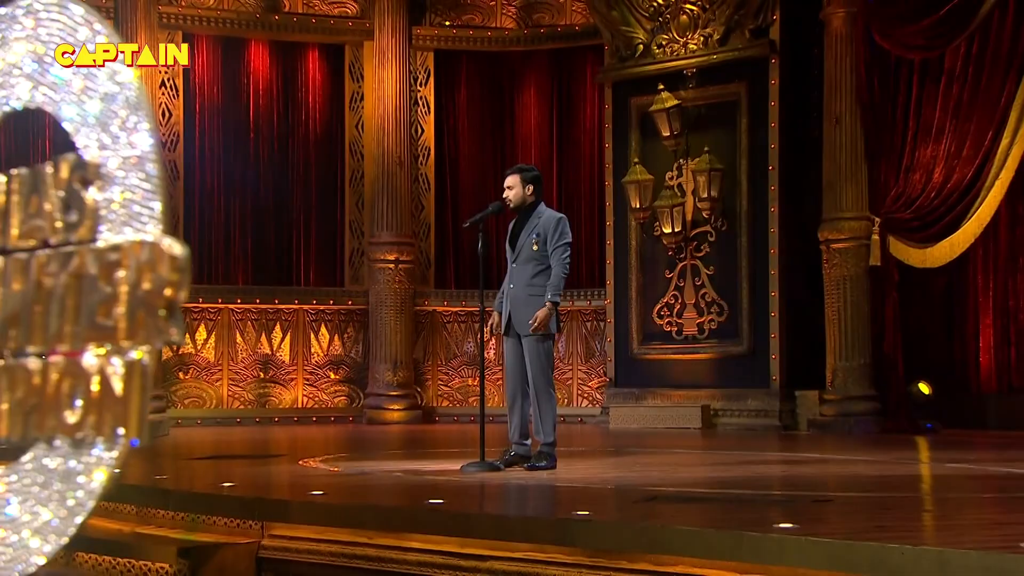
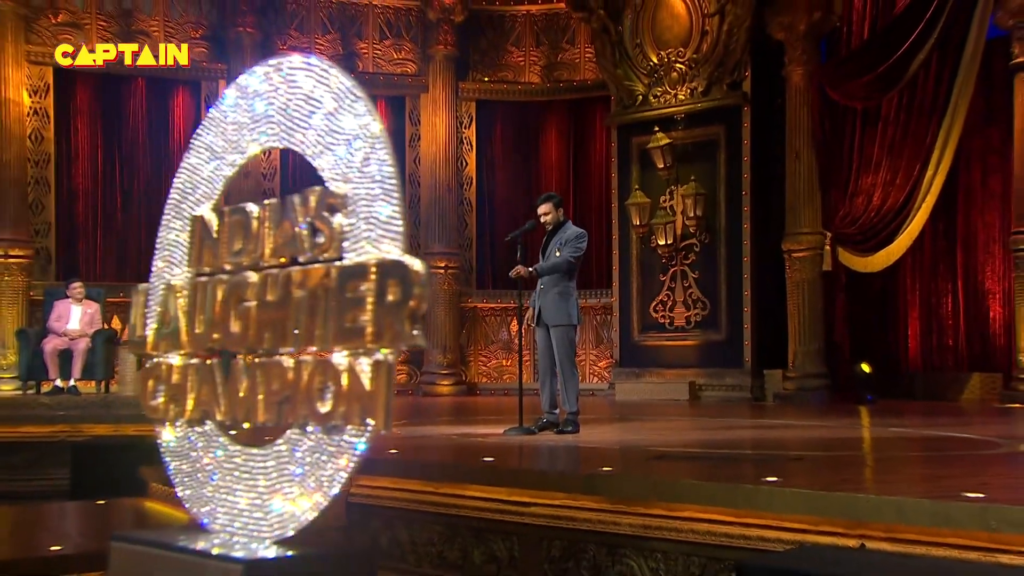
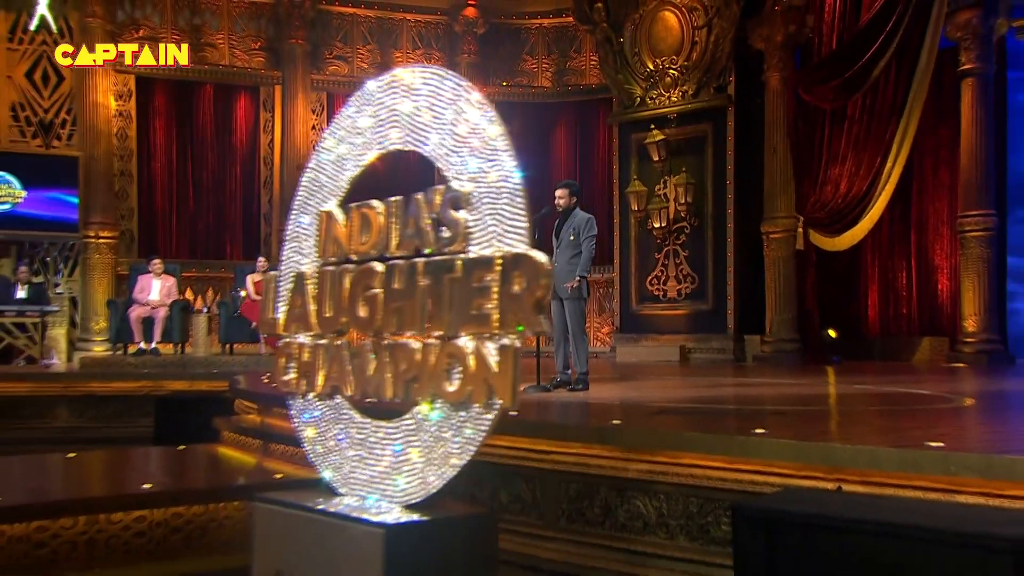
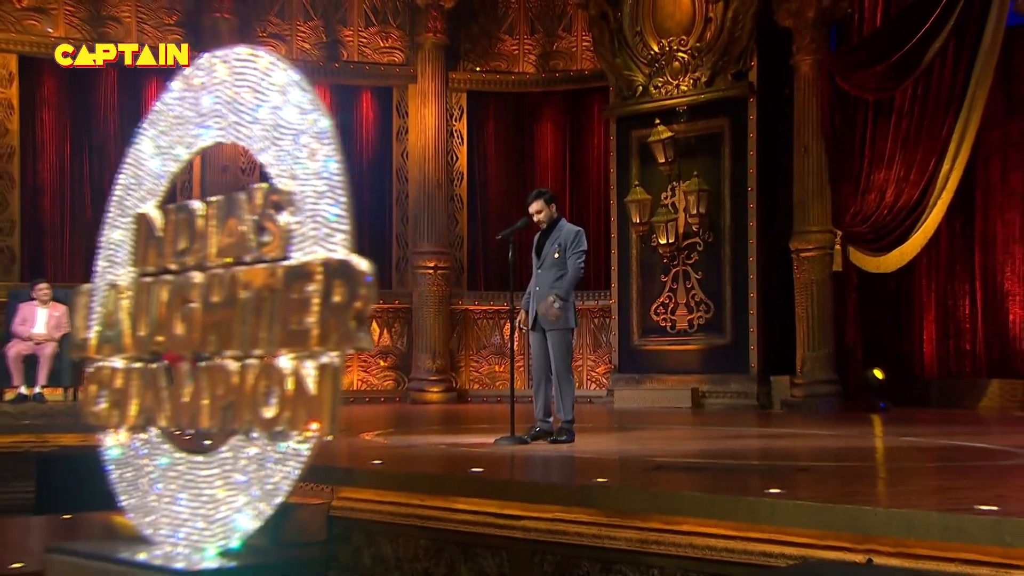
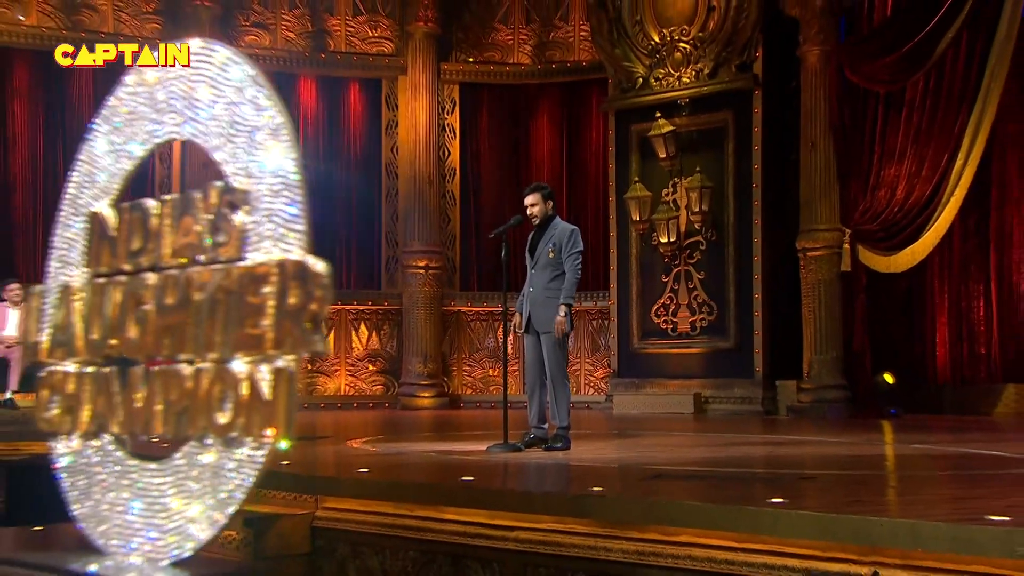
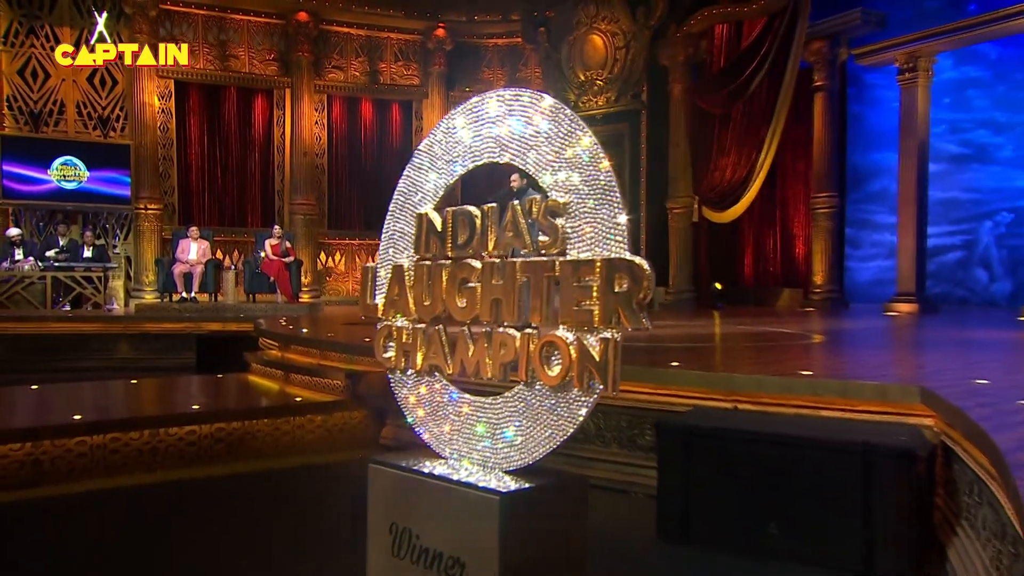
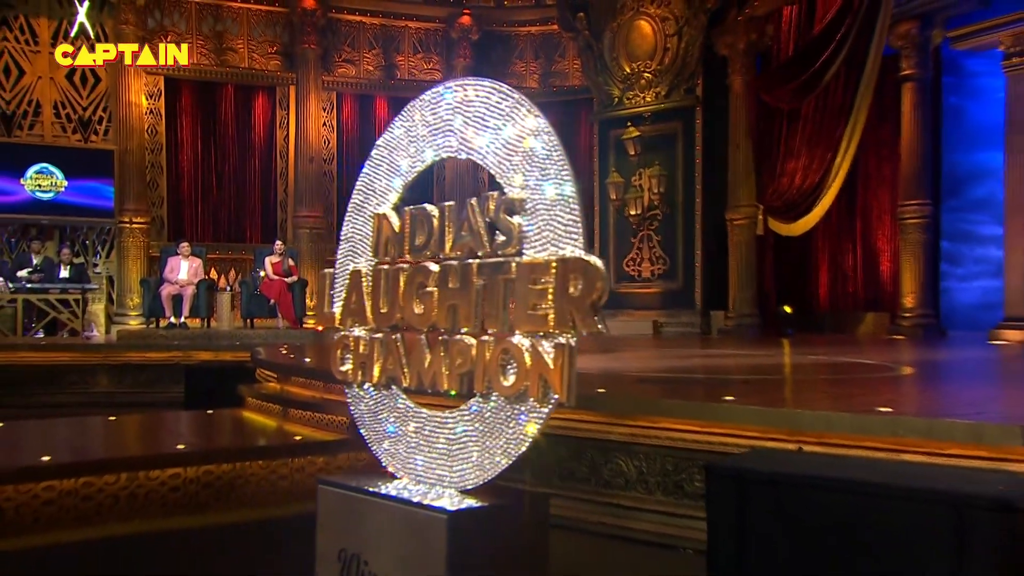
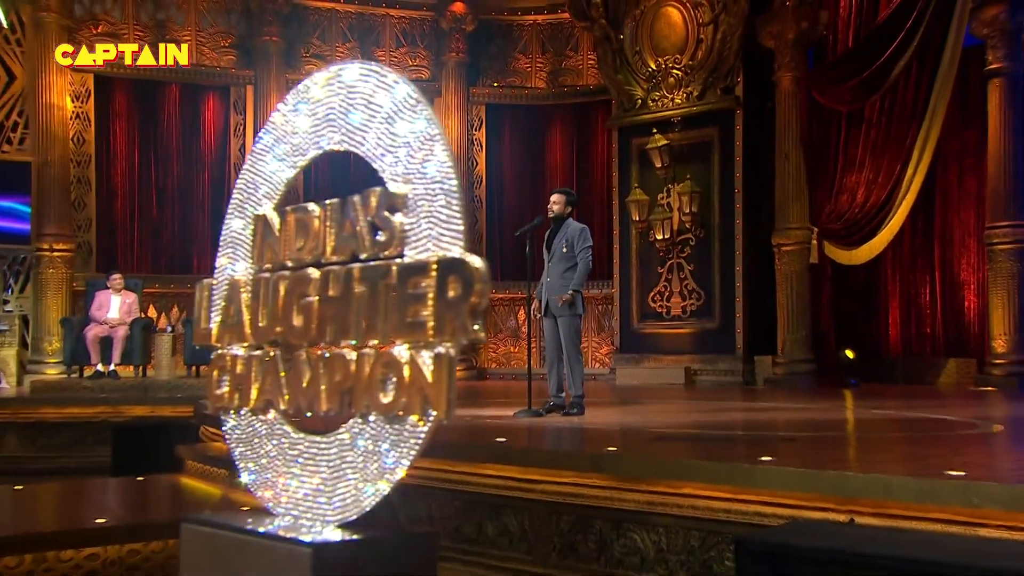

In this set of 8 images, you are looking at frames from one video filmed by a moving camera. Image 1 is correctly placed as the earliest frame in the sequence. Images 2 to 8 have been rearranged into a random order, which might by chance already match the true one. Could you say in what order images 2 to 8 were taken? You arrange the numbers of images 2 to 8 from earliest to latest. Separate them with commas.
5, 4, 2, 8, 3, 7, 6
